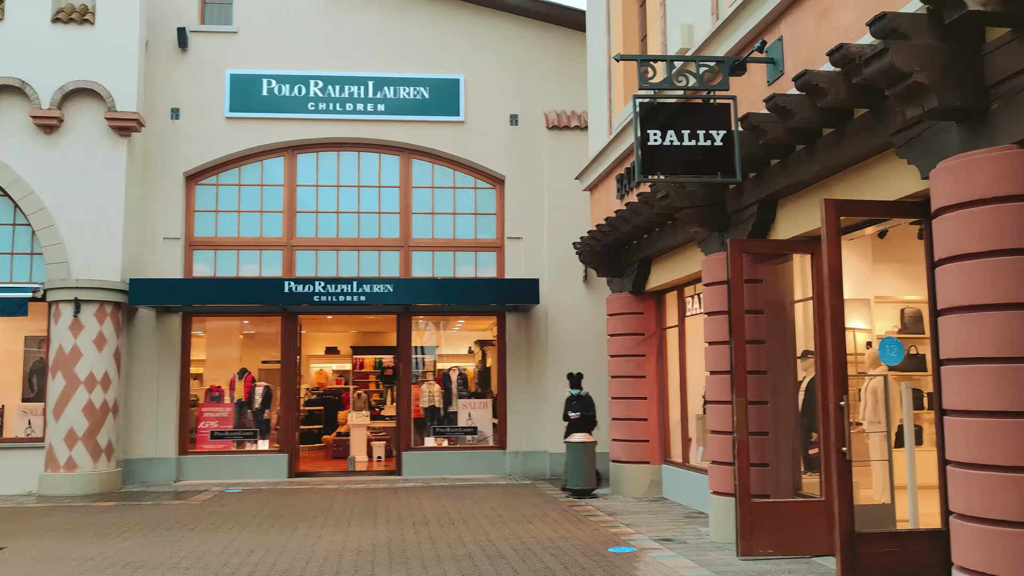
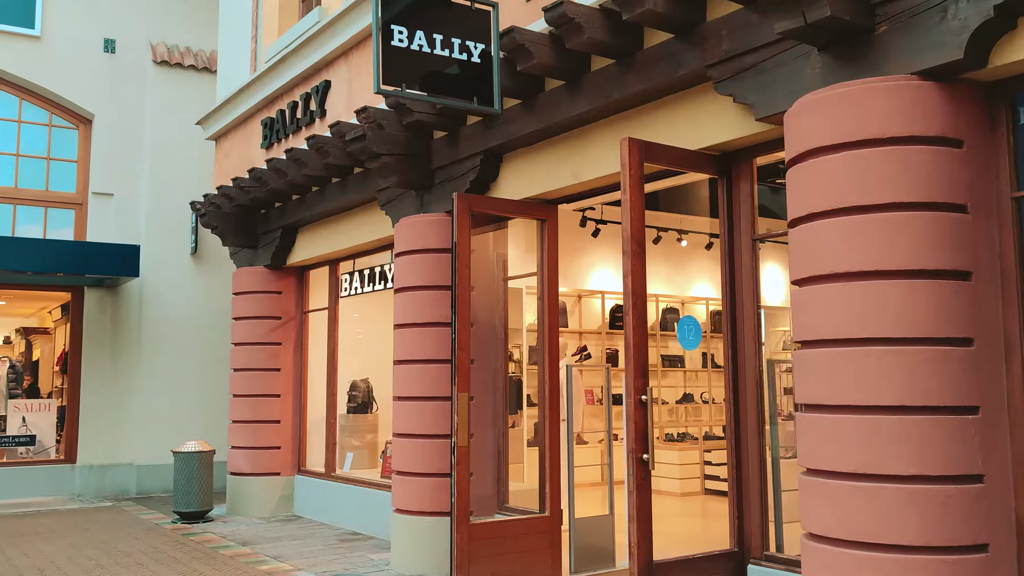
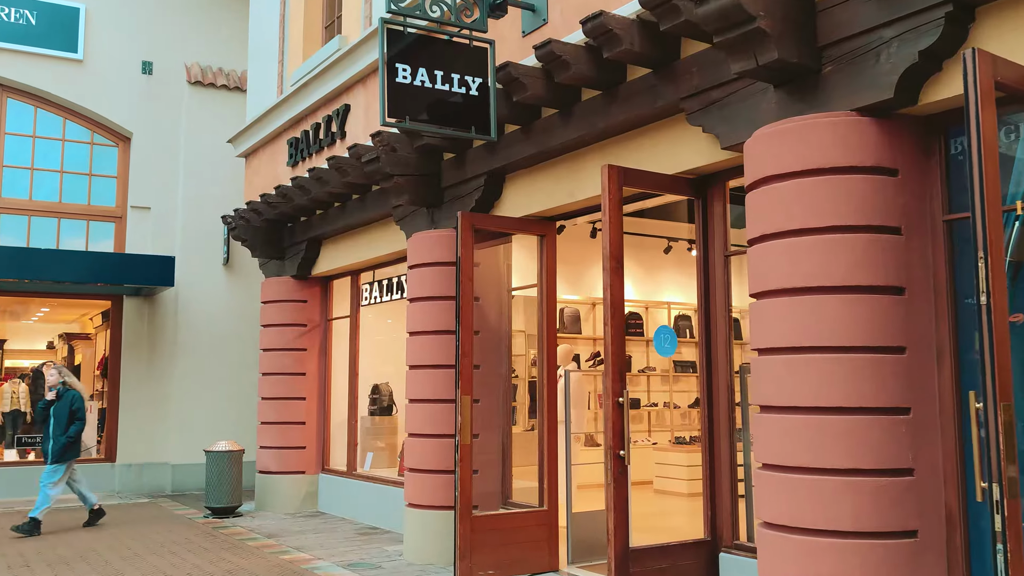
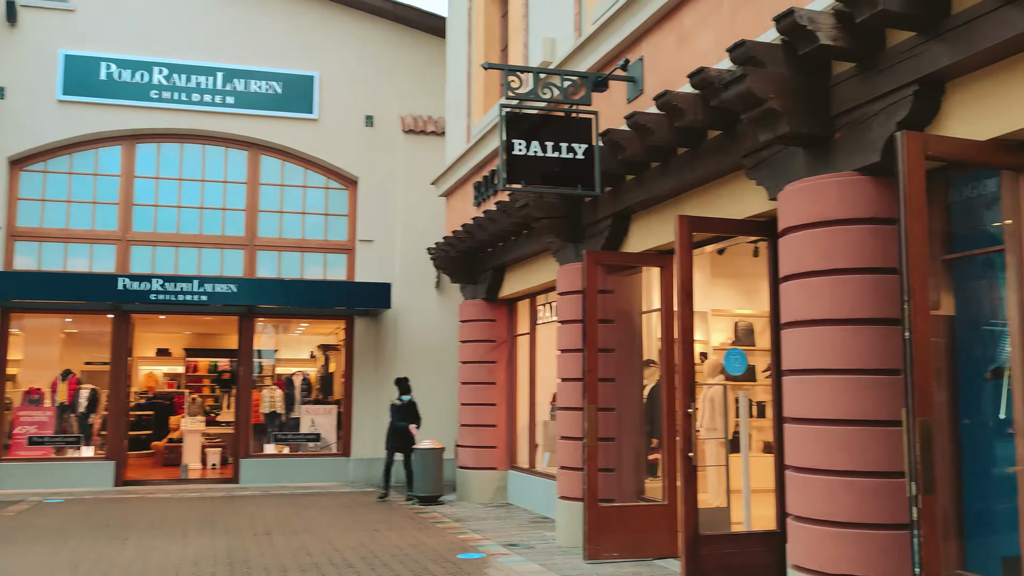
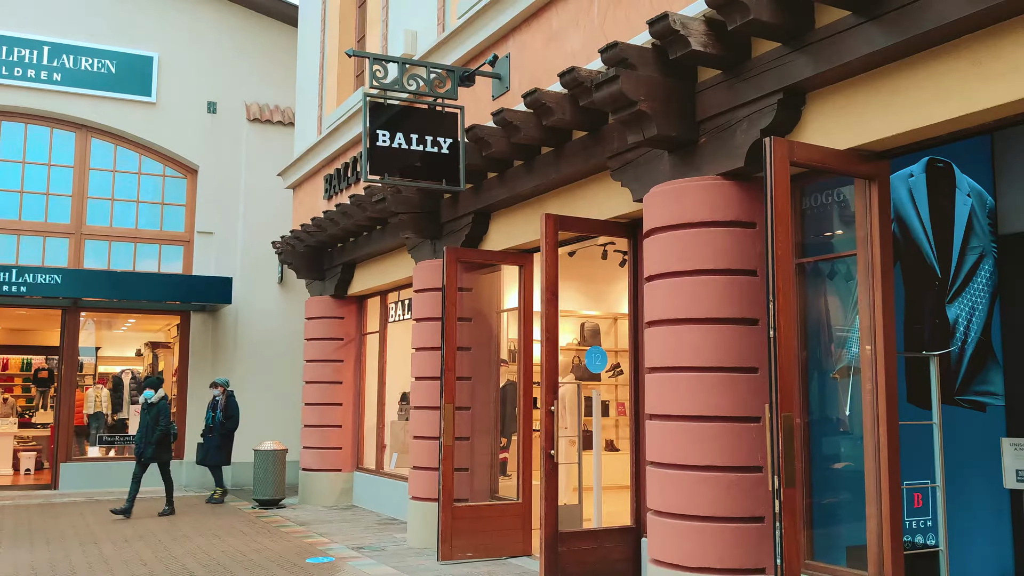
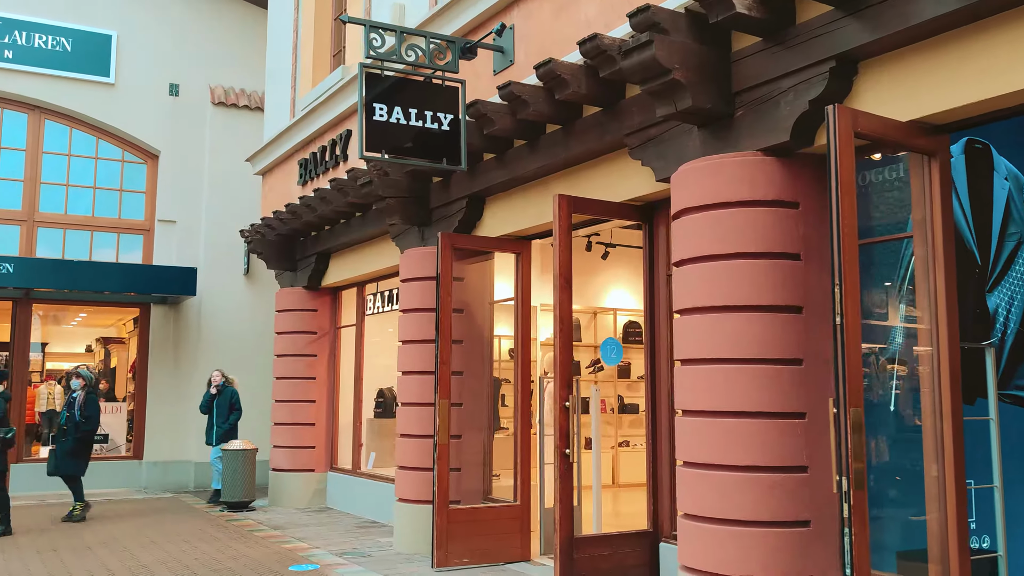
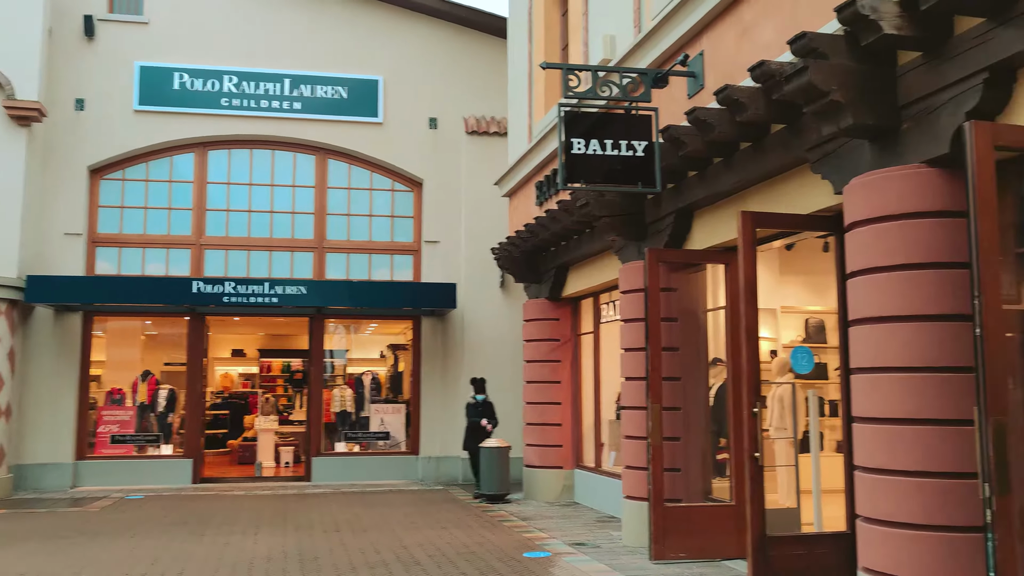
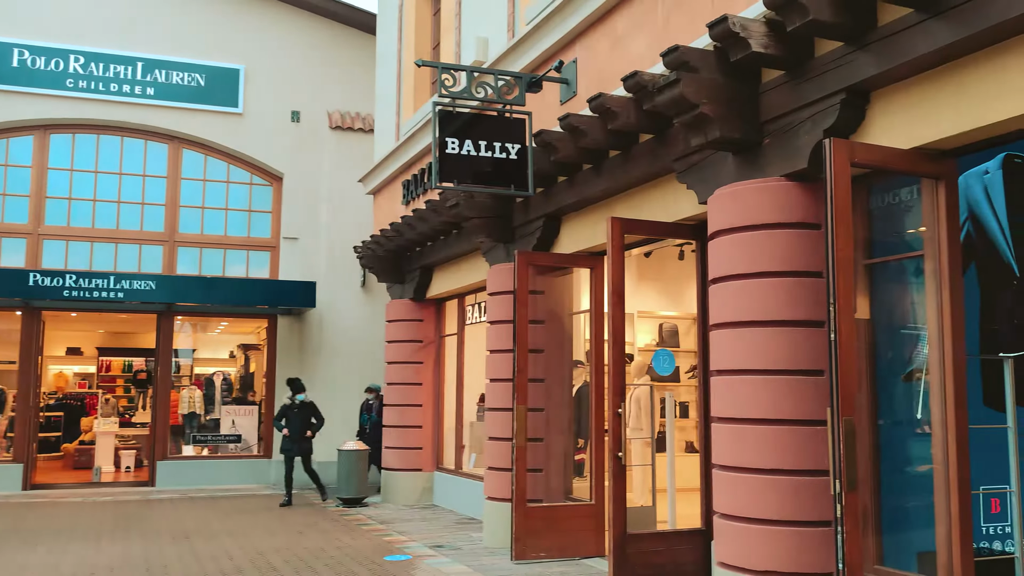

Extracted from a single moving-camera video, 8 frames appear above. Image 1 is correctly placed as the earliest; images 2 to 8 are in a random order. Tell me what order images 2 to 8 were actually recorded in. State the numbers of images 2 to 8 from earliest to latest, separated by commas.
7, 4, 8, 5, 6, 3, 2
